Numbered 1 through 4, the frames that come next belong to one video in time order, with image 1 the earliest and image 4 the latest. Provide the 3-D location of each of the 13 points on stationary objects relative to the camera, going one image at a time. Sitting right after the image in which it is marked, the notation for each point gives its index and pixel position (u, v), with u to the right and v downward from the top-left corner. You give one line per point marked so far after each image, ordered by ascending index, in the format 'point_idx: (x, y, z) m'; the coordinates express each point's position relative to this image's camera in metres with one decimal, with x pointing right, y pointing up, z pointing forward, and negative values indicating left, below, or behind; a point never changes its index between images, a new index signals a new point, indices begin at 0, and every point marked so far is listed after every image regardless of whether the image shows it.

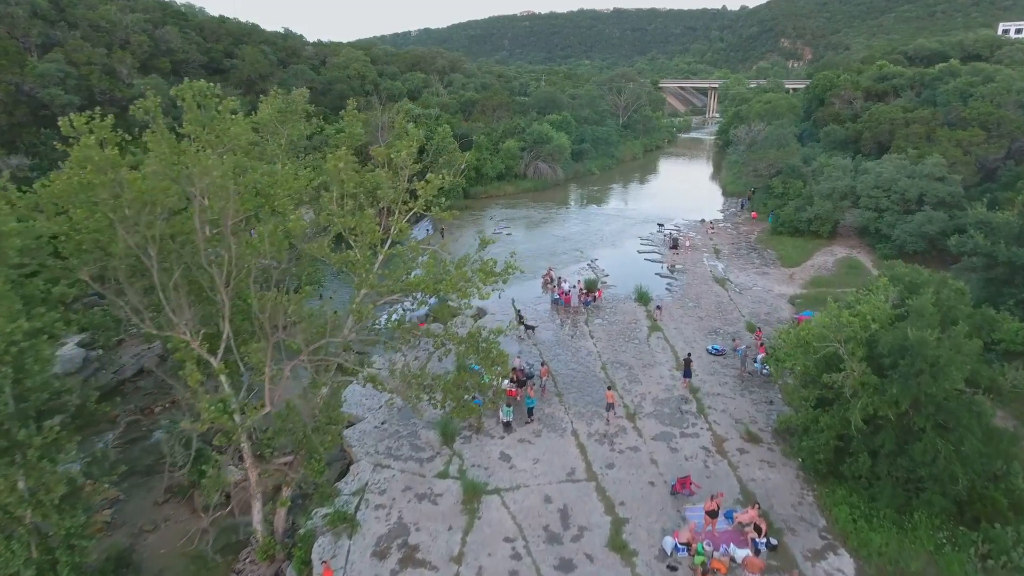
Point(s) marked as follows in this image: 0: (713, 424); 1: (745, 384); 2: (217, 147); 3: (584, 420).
0: (+5.9, -4.0, +17.9) m
1: (+7.8, -3.2, +20.0) m
2: (-7.6, +3.7, +15.5) m
3: (+2.1, -4.0, +18.0) m
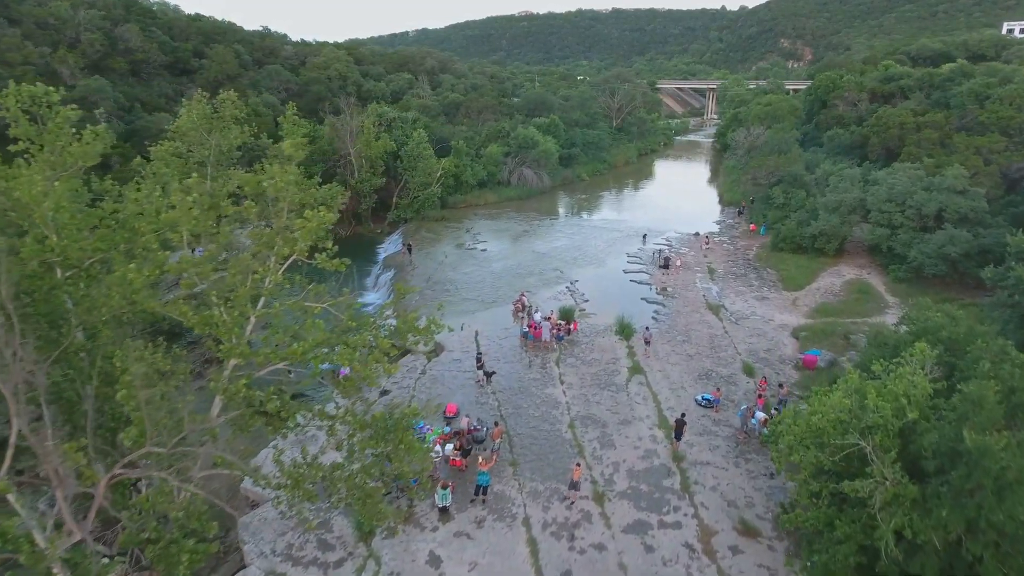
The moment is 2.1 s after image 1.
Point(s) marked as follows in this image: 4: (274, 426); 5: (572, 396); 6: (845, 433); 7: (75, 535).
0: (+4.5, -5.3, +14.4) m
1: (+6.3, -4.5, +16.5) m
2: (-9.1, +2.4, +12.1) m
3: (+0.7, -5.2, +14.6) m
4: (-4.3, -2.5, +10.9) m
5: (+1.9, -3.5, +19.3) m
6: (+5.9, -2.6, +10.6) m
7: (-6.8, -3.8, +9.4) m
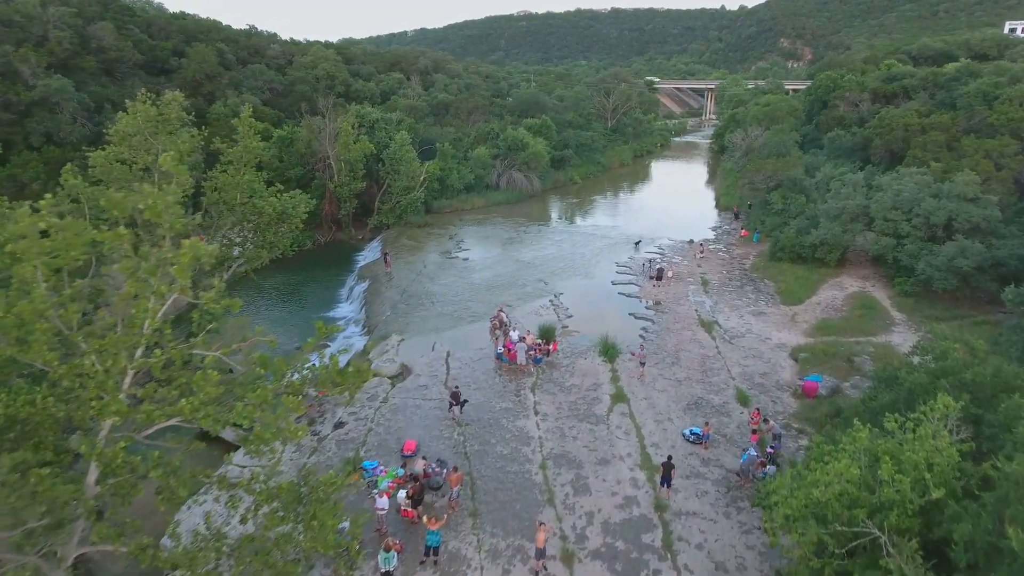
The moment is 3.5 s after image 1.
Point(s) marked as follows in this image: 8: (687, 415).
0: (+3.6, -5.9, +12.5) m
1: (+5.4, -5.1, +14.6) m
2: (-10.1, +1.8, +10.2) m
3: (-0.3, -5.8, +12.7) m
4: (-5.2, -3.1, +9.0) m
5: (+1.0, -4.1, +17.4) m
6: (+5.0, -3.2, +8.7) m
7: (-7.7, -4.4, +7.5) m
8: (+5.3, -3.8, +18.2) m
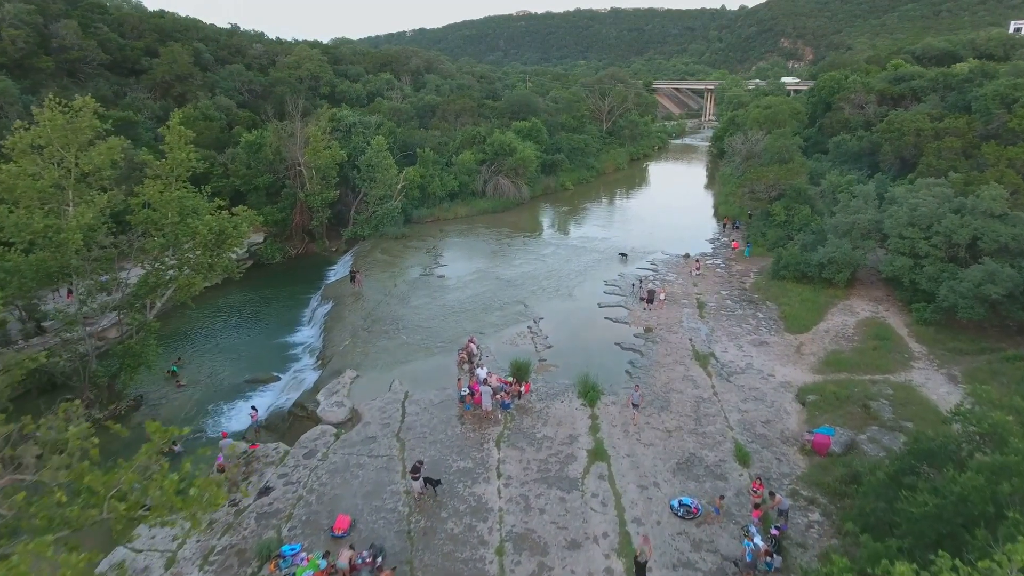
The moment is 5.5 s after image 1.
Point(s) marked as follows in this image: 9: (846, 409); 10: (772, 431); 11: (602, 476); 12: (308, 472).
0: (+2.5, -6.9, +9.8) m
1: (+4.3, -6.1, +11.9) m
2: (-11.1, +0.8, +7.5) m
3: (-1.3, -6.9, +10.0) m
4: (-6.3, -4.2, +6.2) m
5: (-0.1, -5.2, +14.7) m
6: (+3.9, -4.2, +6.0) m
7: (-8.8, -5.5, +4.8) m
8: (+4.2, -4.9, +15.5) m
9: (+10.1, -3.6, +18.1) m
10: (+7.6, -4.1, +17.5) m
11: (+2.3, -4.9, +15.5) m
12: (-5.3, -4.8, +15.8) m
